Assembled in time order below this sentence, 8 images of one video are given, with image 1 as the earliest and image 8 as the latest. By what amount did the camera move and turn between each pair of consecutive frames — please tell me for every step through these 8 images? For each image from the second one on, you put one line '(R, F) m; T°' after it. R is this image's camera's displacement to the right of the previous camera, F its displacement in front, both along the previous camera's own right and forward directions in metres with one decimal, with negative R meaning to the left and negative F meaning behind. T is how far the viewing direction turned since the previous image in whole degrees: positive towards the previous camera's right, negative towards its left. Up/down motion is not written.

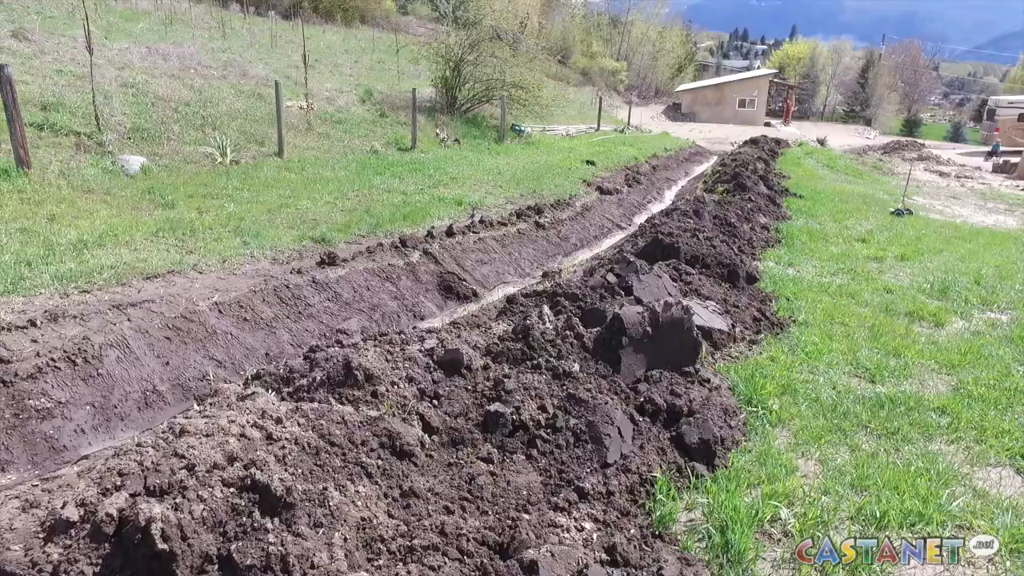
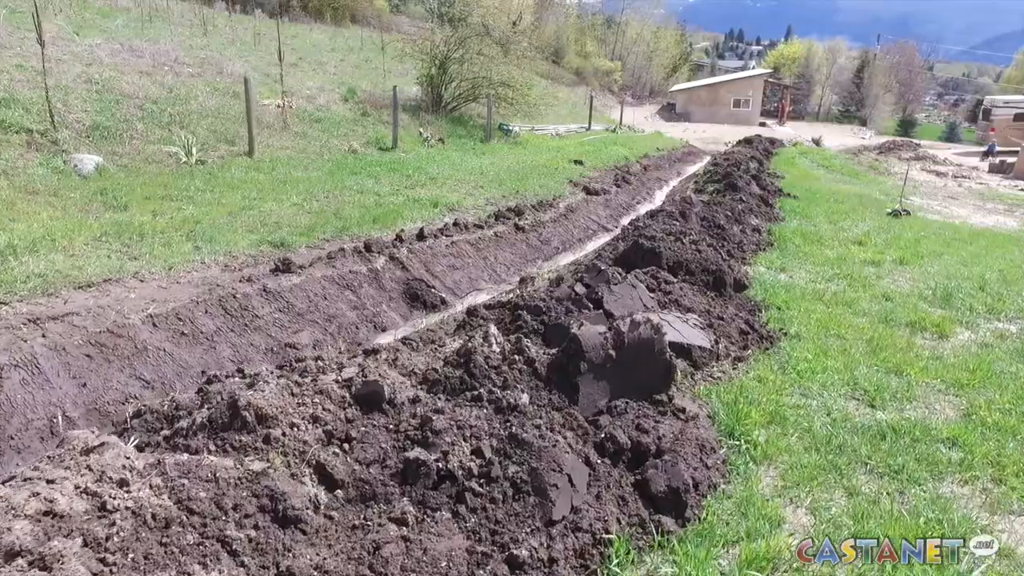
(+0.3, +0.6) m; 0°
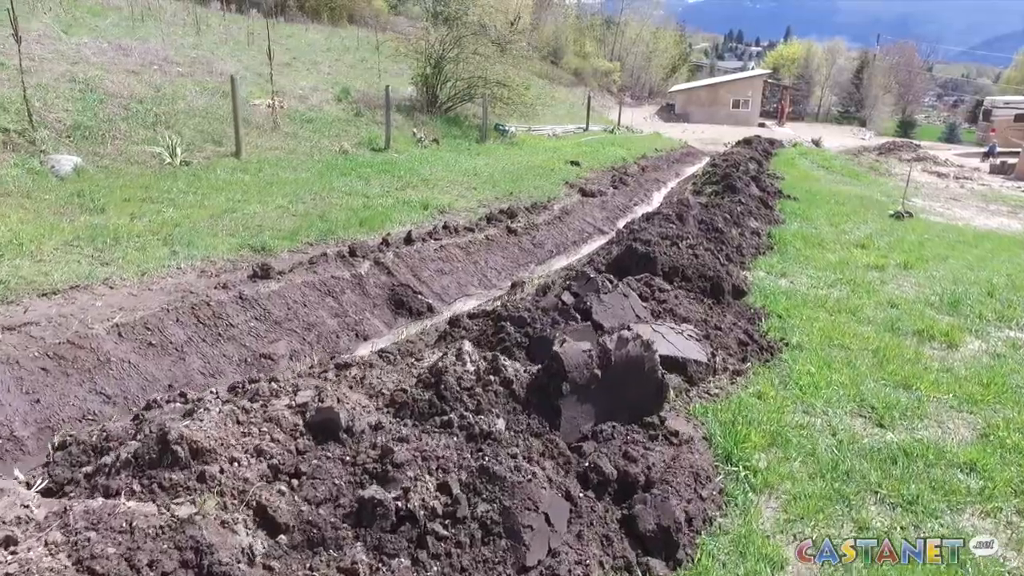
(+0.1, +0.3) m; 0°
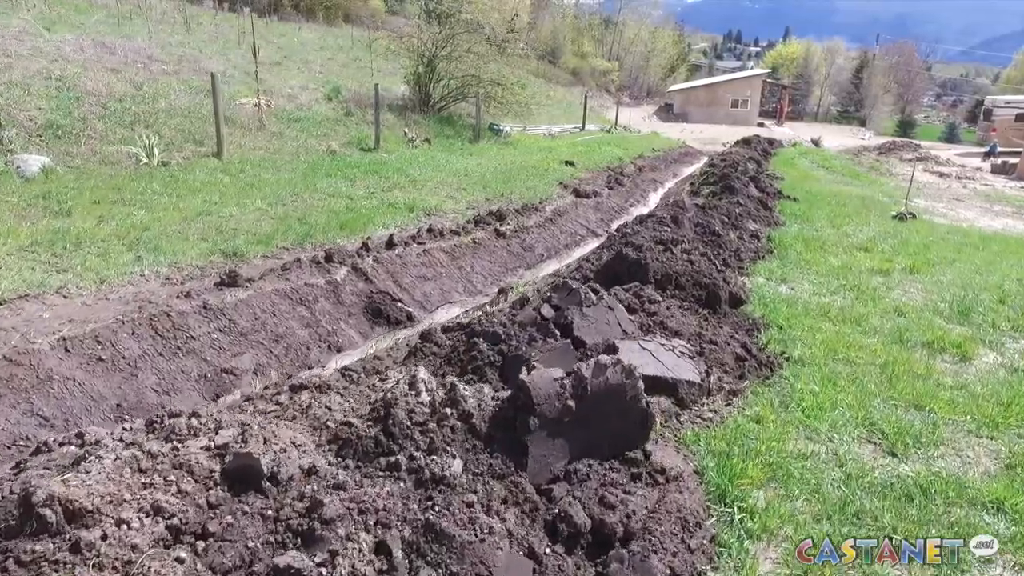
(+0.2, +0.4) m; 0°
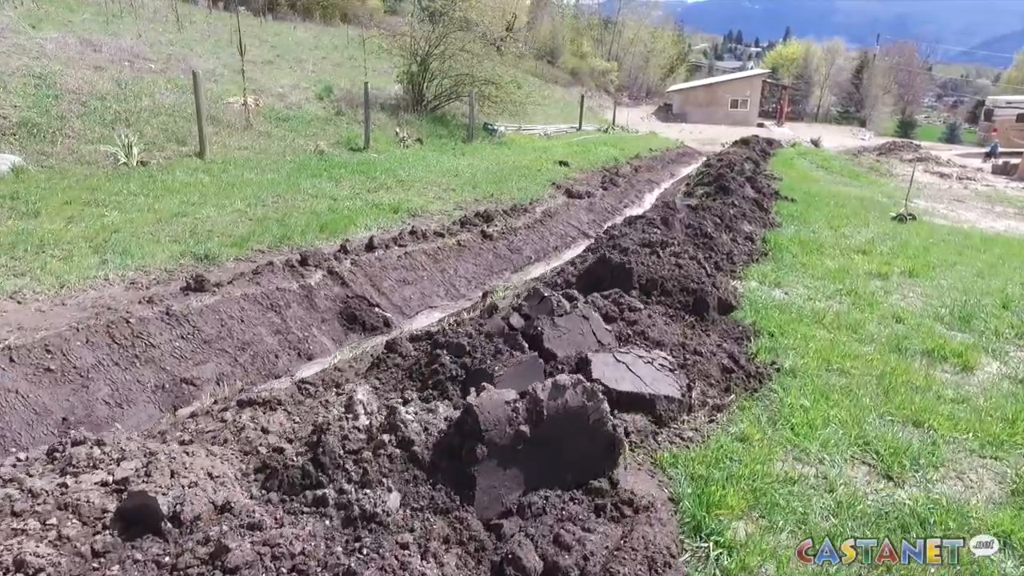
(+0.2, +0.3) m; 0°
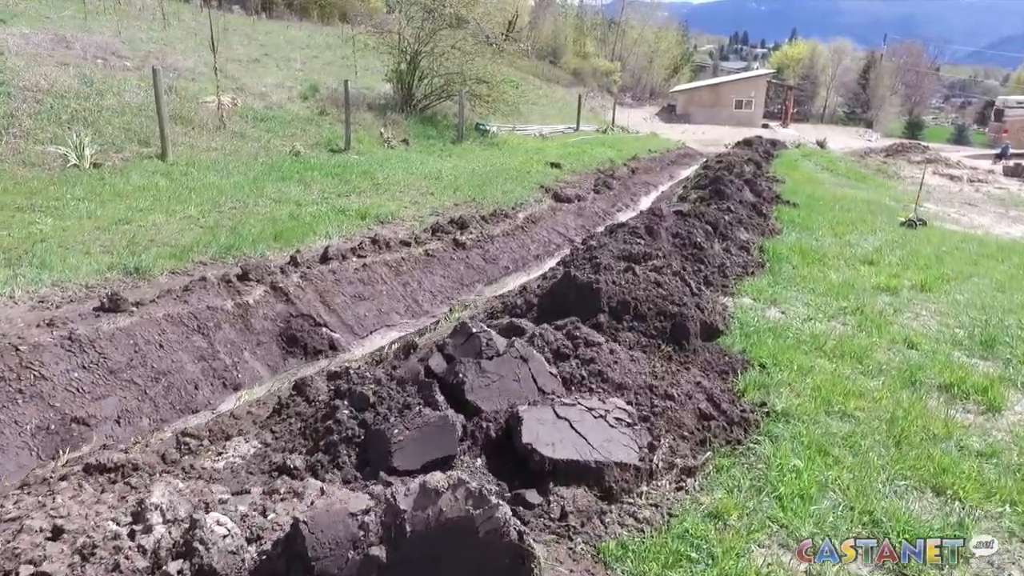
(+0.4, +0.8) m; 0°
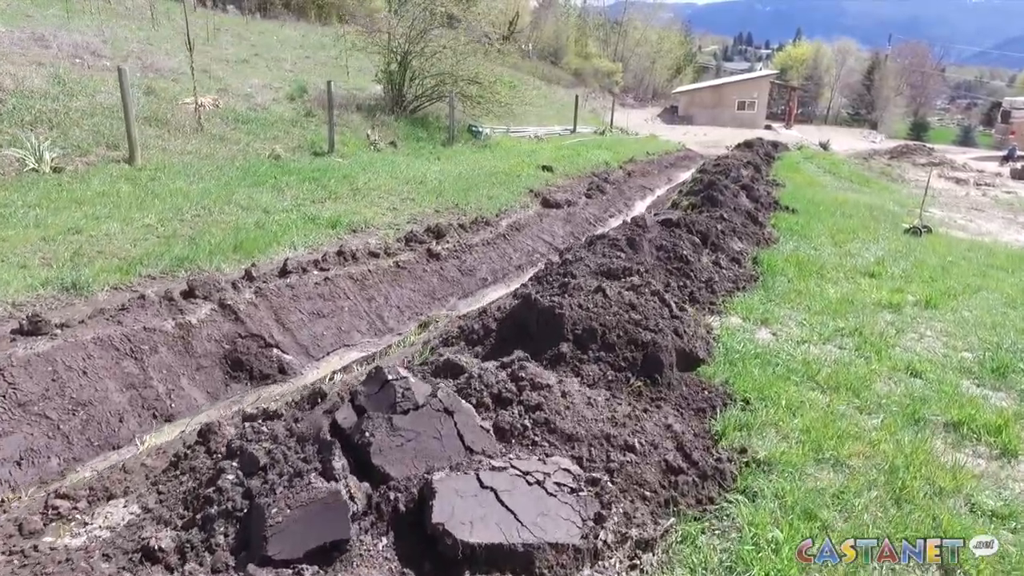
(+0.3, +0.5) m; 0°
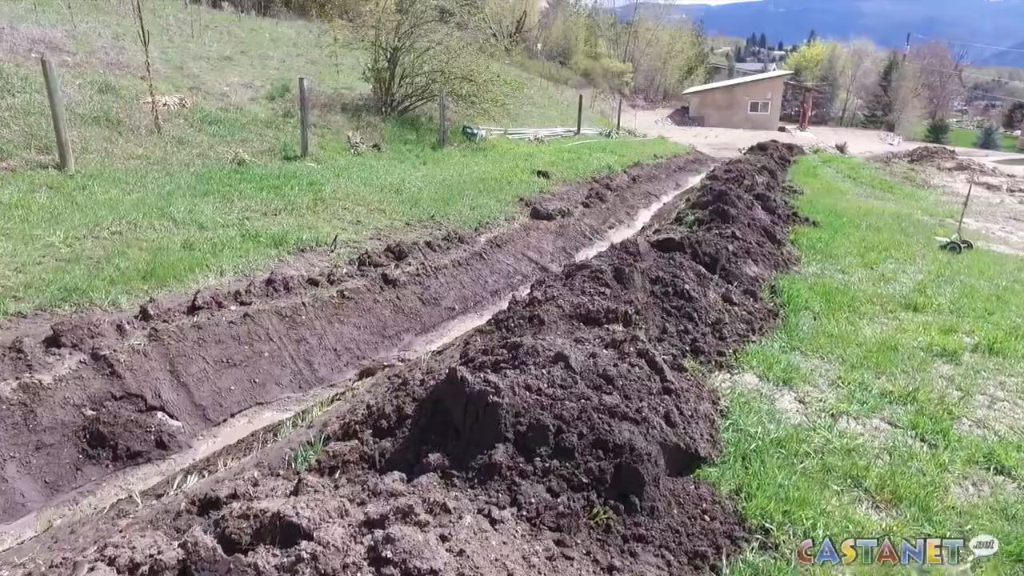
(+0.4, +1.4) m; -1°
